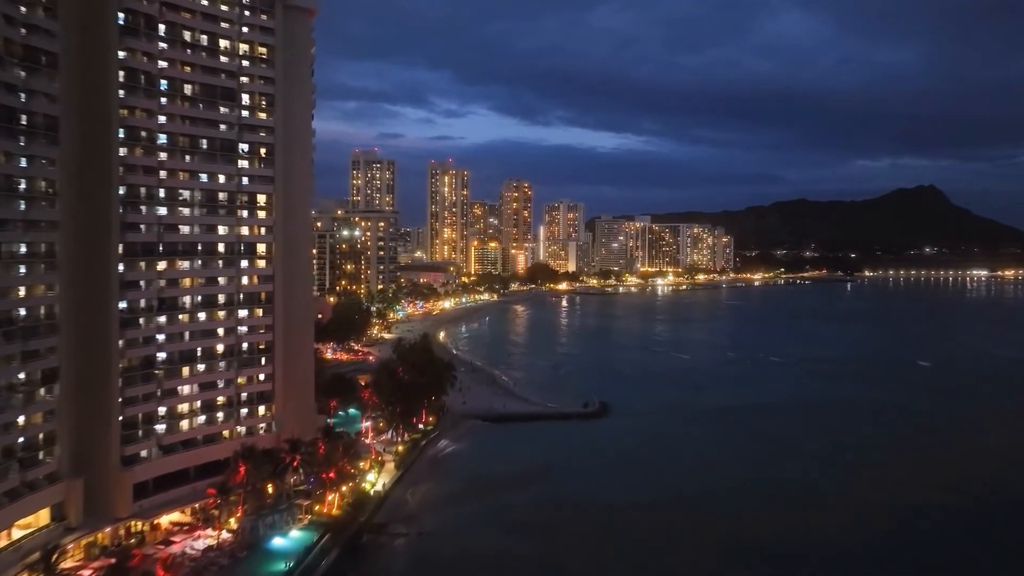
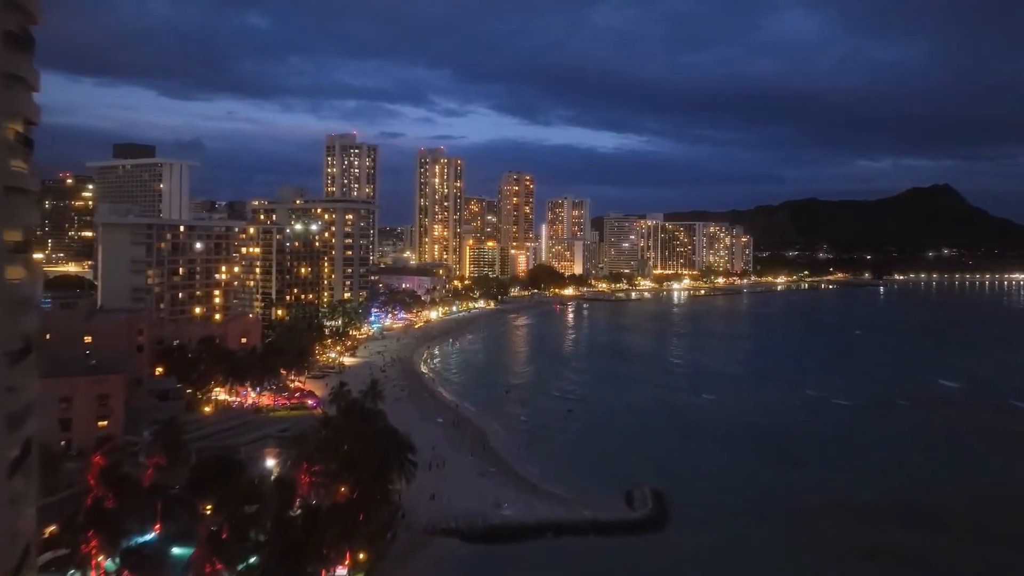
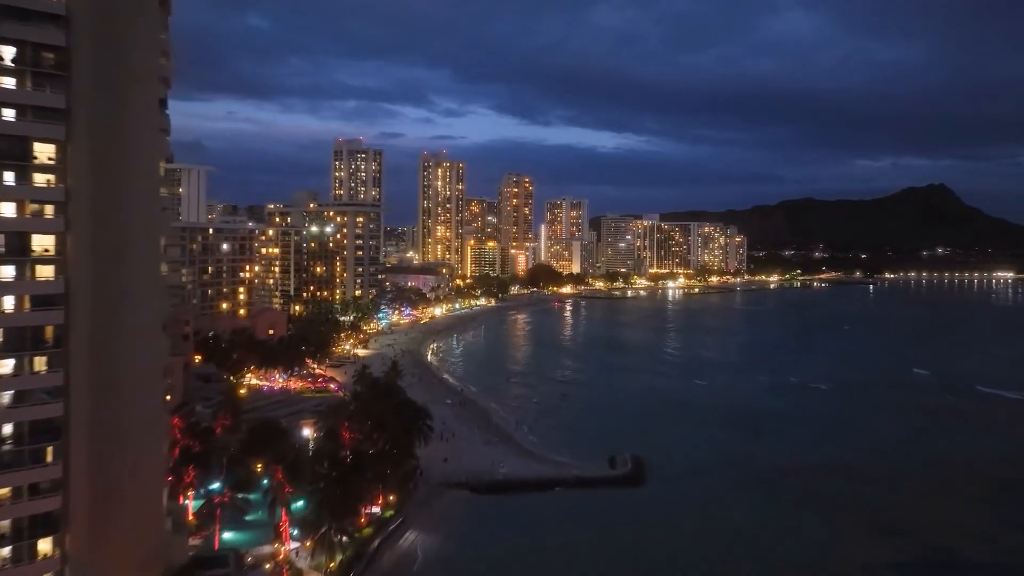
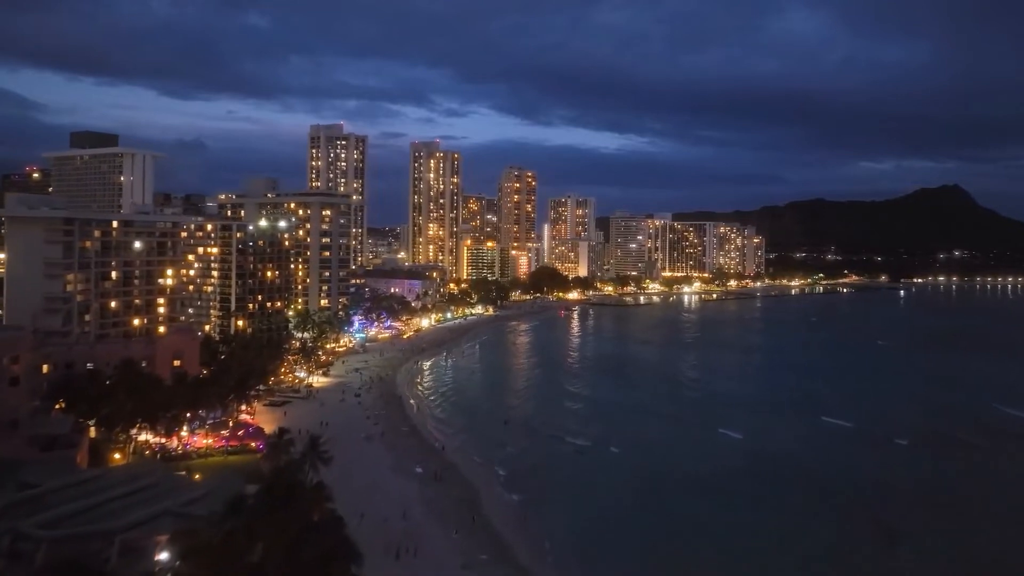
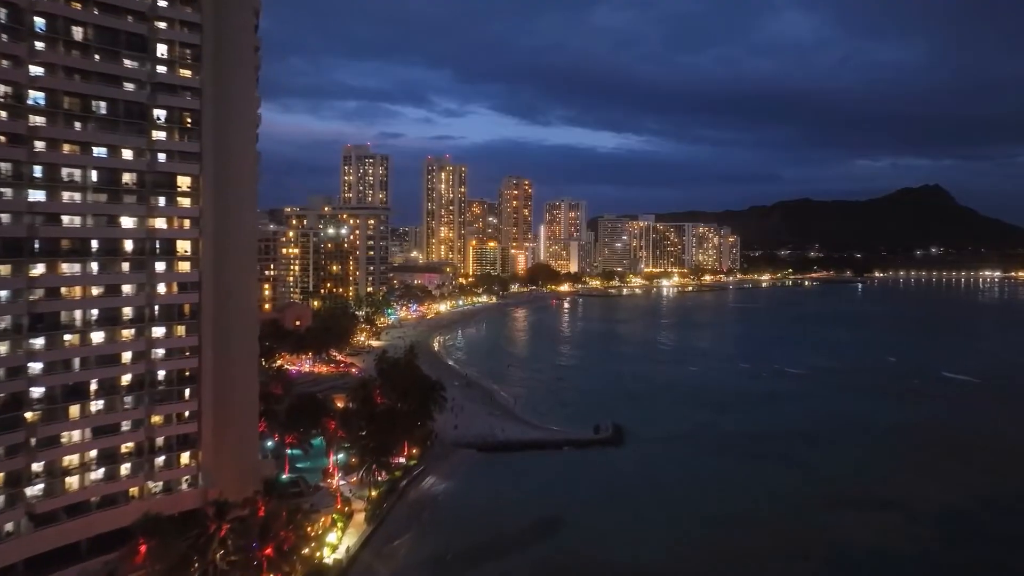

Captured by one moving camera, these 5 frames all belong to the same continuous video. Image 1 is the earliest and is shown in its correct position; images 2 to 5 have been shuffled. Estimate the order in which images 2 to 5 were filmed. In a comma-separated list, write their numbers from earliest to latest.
5, 3, 2, 4
